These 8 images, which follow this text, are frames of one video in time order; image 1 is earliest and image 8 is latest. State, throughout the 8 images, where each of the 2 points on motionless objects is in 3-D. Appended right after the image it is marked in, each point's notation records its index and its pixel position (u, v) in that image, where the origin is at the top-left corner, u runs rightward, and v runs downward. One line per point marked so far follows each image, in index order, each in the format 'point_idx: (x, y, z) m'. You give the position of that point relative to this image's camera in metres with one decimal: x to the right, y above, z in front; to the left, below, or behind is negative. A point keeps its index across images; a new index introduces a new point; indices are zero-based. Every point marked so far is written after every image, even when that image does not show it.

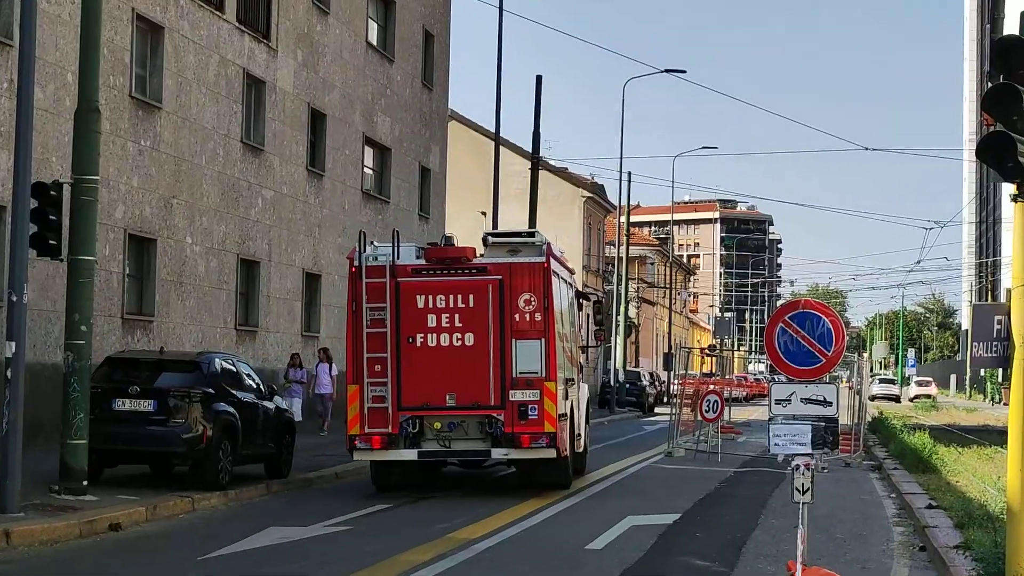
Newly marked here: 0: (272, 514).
0: (-2.1, -2.0, +14.9) m
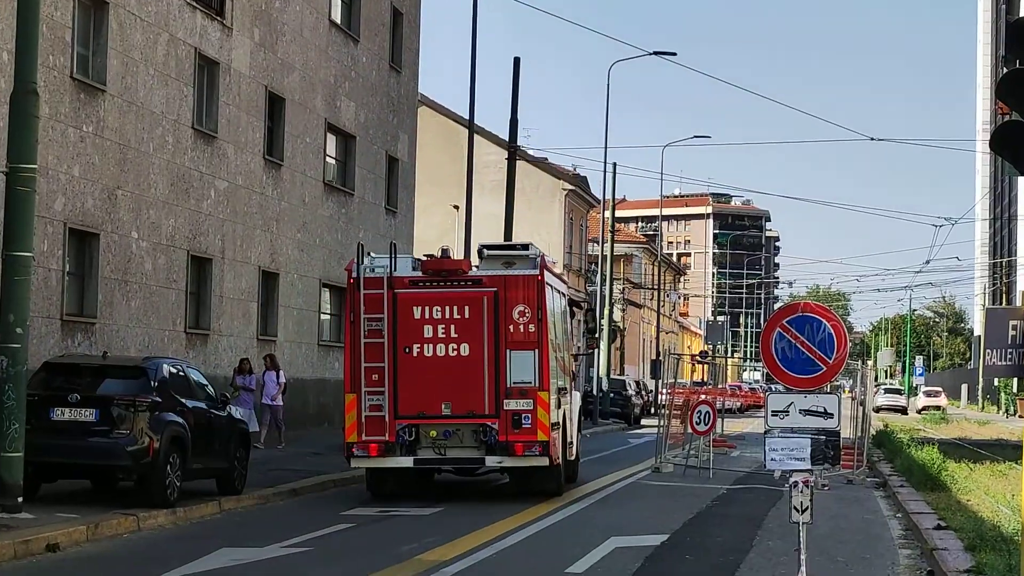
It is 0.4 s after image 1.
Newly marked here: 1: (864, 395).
0: (-2.3, -2.0, +13.6) m
1: (+3.9, -1.2, +19.0) m
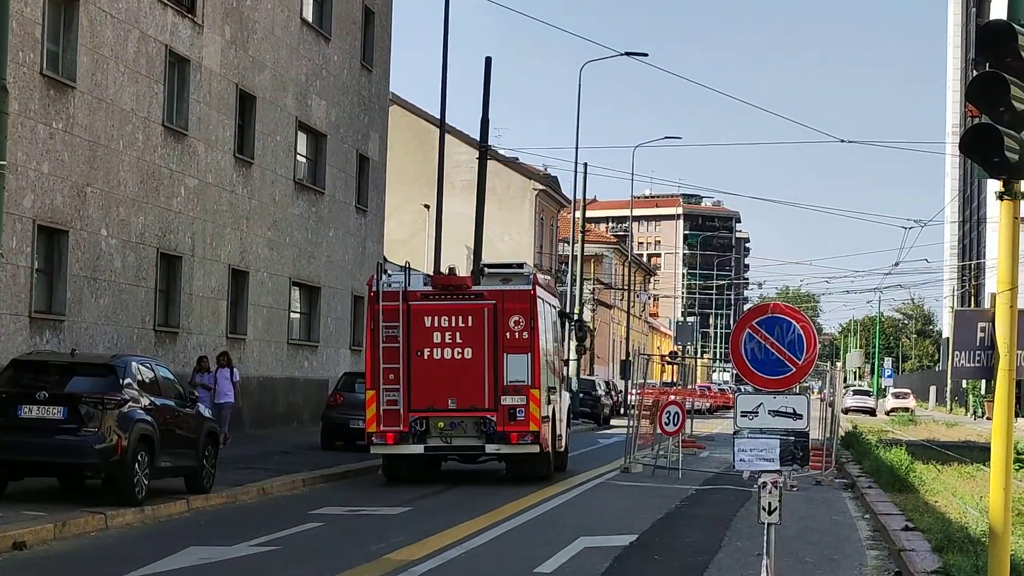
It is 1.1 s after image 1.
0: (-2.5, -2.0, +13.6) m
1: (+3.6, -1.2, +19.1) m
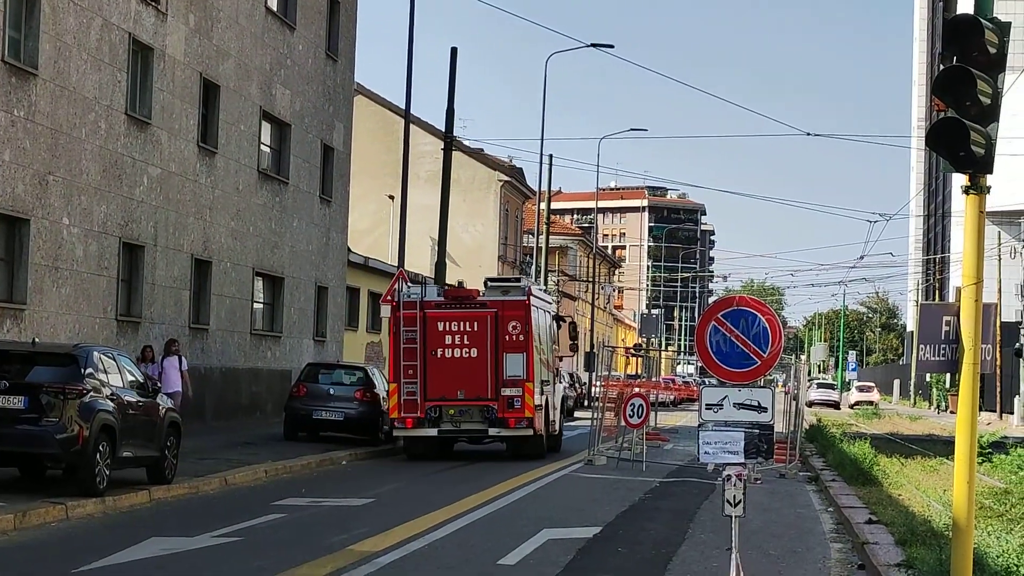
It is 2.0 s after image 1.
0: (-2.8, -1.9, +13.5) m
1: (+3.3, -1.1, +19.1) m
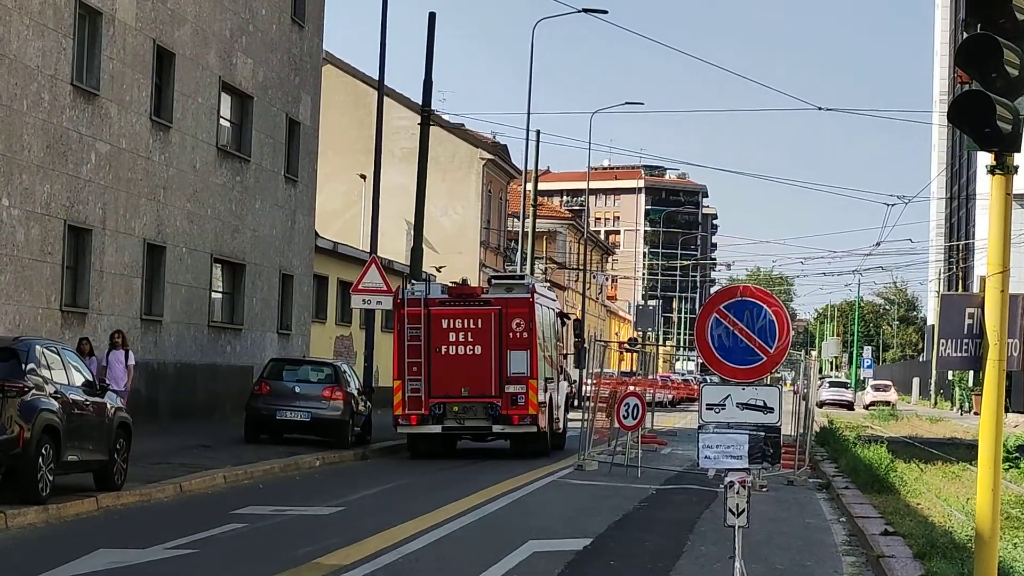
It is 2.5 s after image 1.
0: (-3.0, -1.8, +12.3) m
1: (+3.1, -1.0, +17.9) m
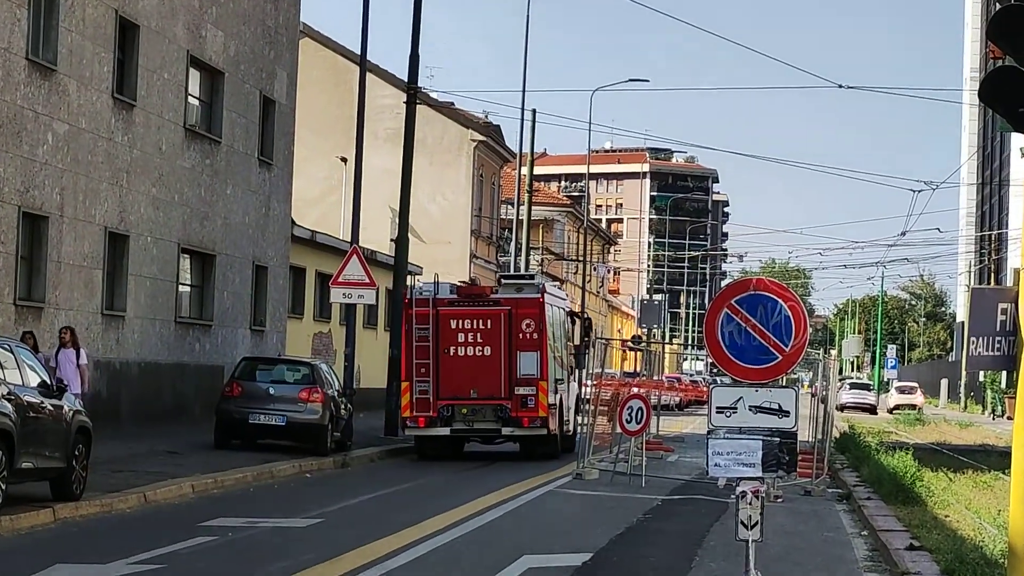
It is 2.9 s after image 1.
0: (-3.0, -1.7, +11.3) m
1: (+3.1, -1.0, +16.9) m
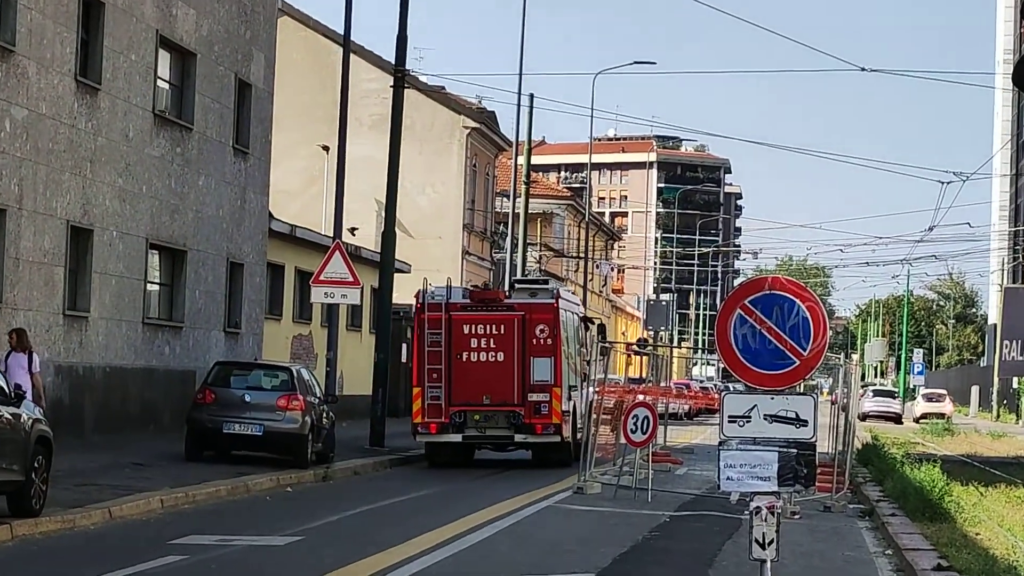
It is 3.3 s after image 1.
0: (-3.0, -1.7, +10.4) m
1: (+3.0, -1.0, +16.0) m
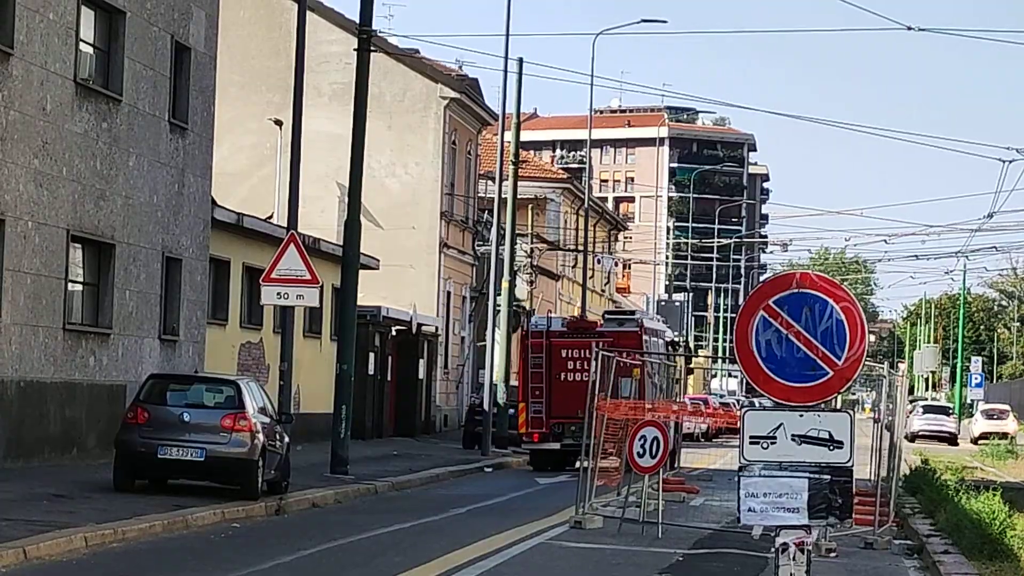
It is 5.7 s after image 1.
0: (-3.1, -1.7, +8.7) m
1: (+3.0, -1.0, +14.3) m
